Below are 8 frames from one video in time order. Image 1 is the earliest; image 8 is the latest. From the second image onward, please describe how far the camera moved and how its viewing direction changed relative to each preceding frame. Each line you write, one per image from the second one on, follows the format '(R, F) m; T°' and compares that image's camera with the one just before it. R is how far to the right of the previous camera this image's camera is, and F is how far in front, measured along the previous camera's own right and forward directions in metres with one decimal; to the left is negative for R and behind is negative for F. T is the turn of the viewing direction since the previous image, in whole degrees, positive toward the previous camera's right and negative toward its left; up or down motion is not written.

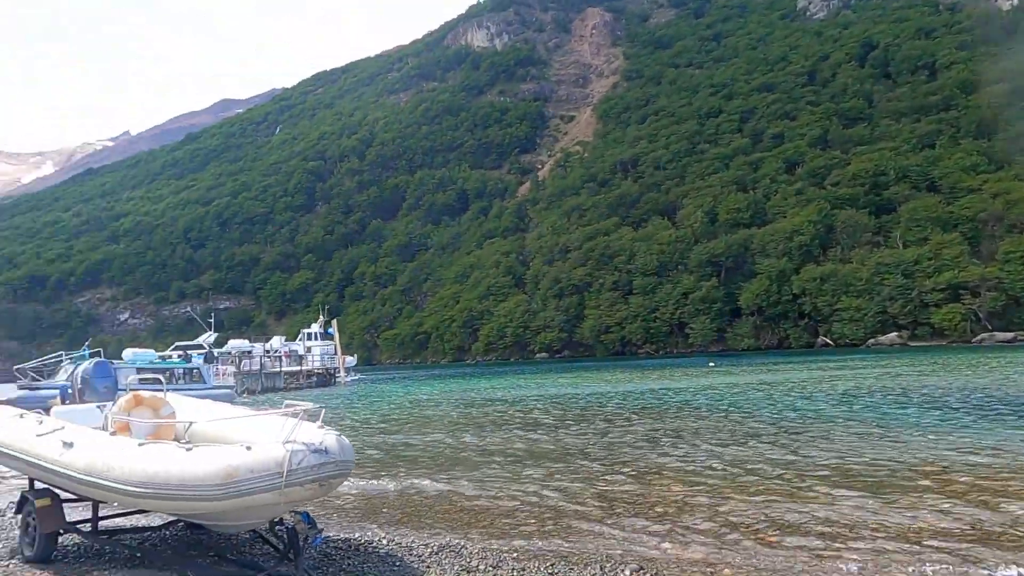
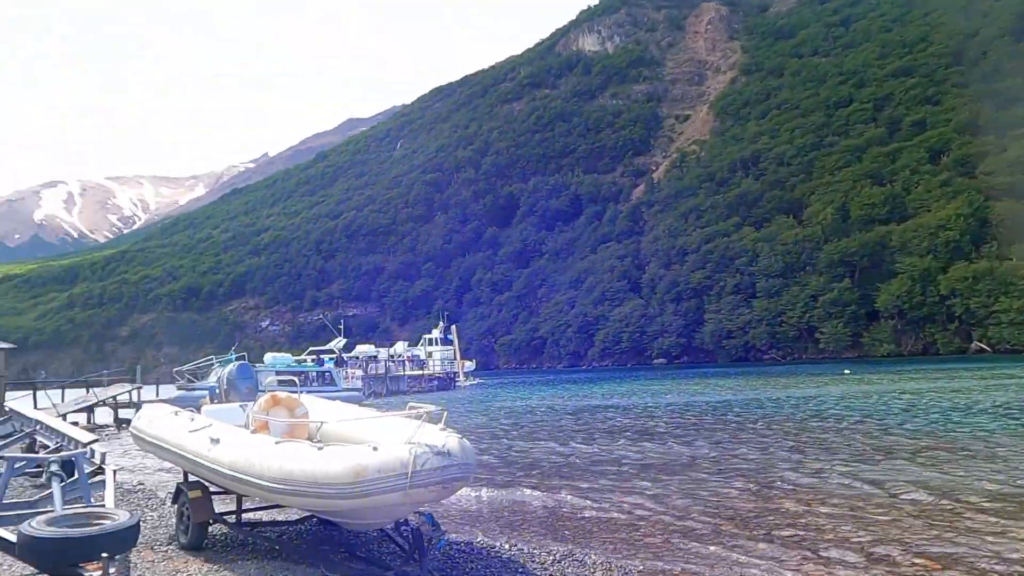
(0.0, 0.0) m; -9°
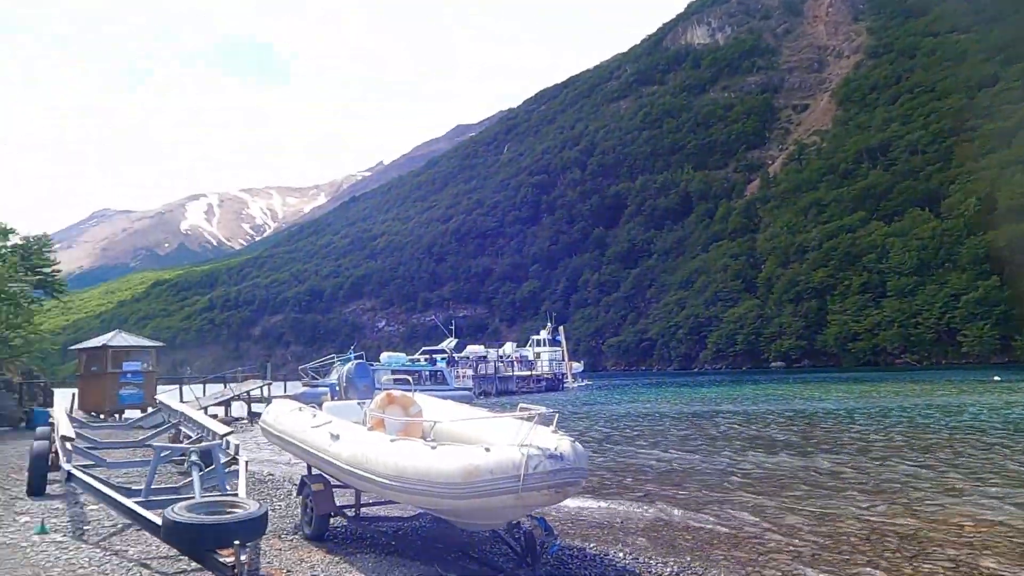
(0.0, +0.1) m; -8°
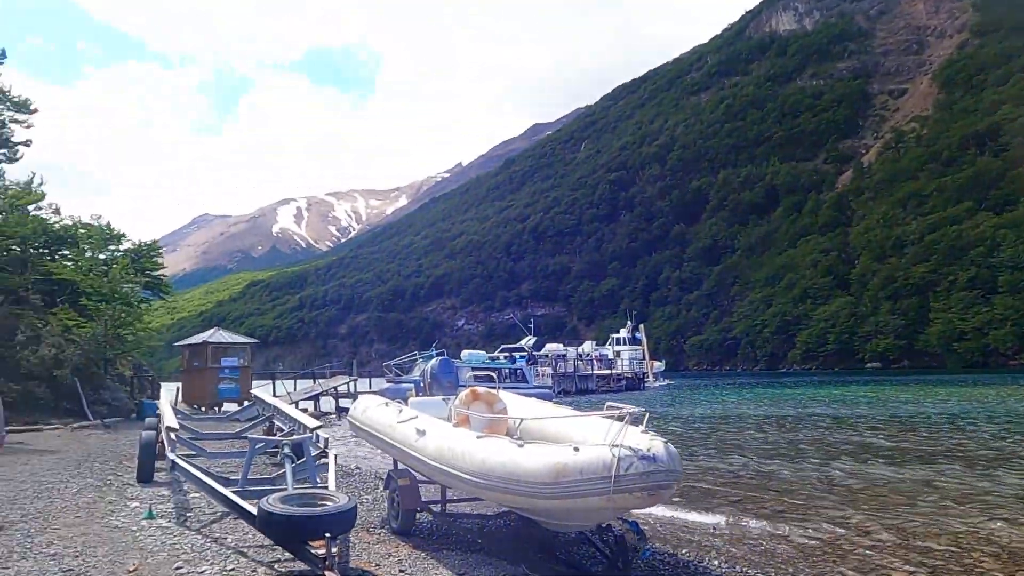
(0.0, 0.0) m; -6°
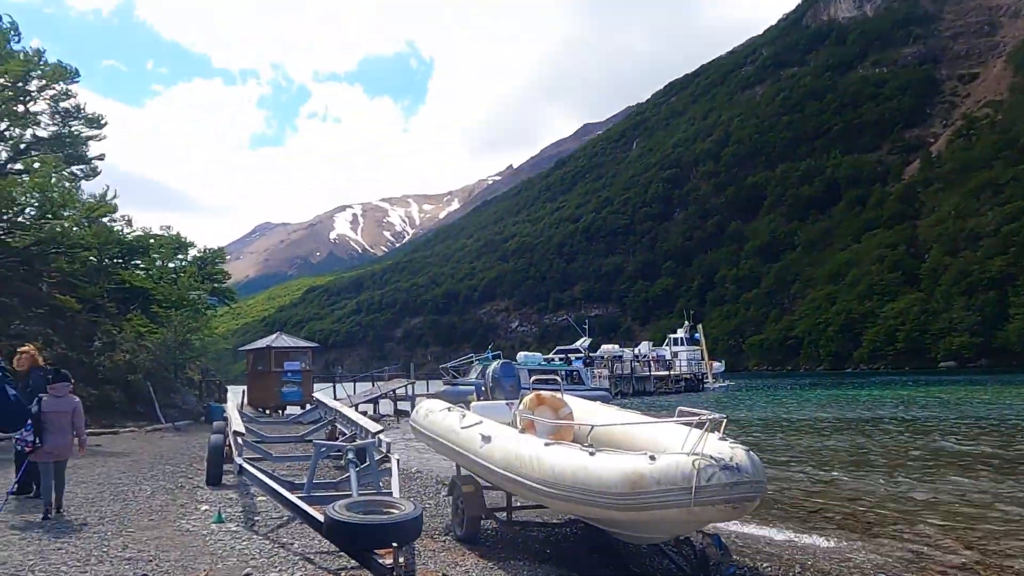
(0.0, +0.1) m; -4°
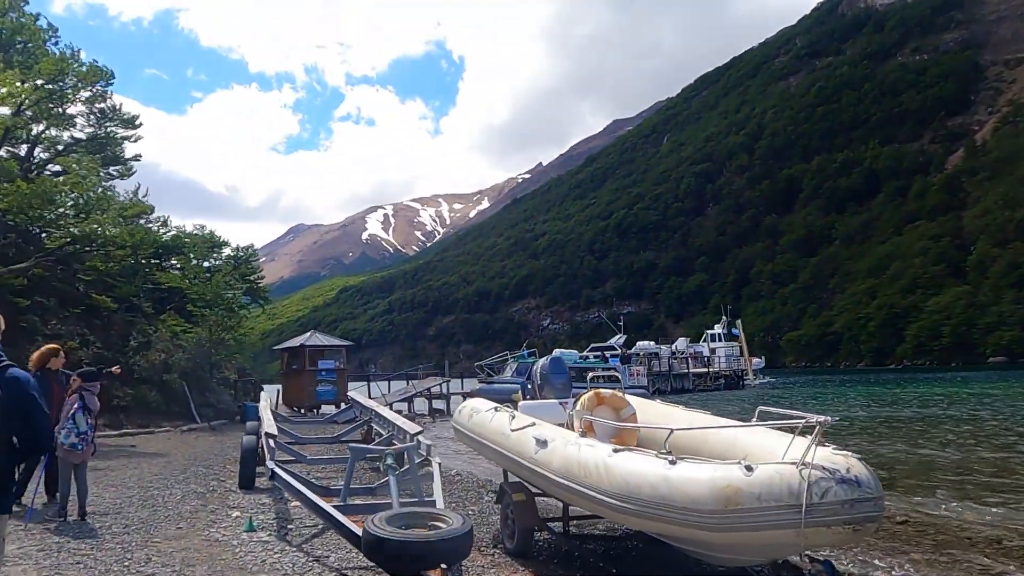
(-0.1, +0.3) m; -2°
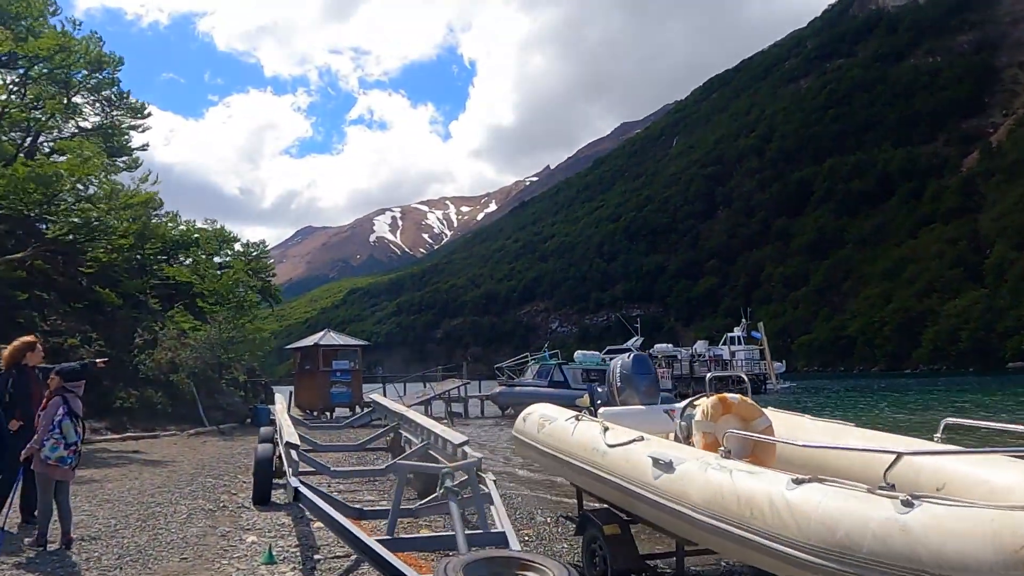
(-0.3, +0.7) m; -1°
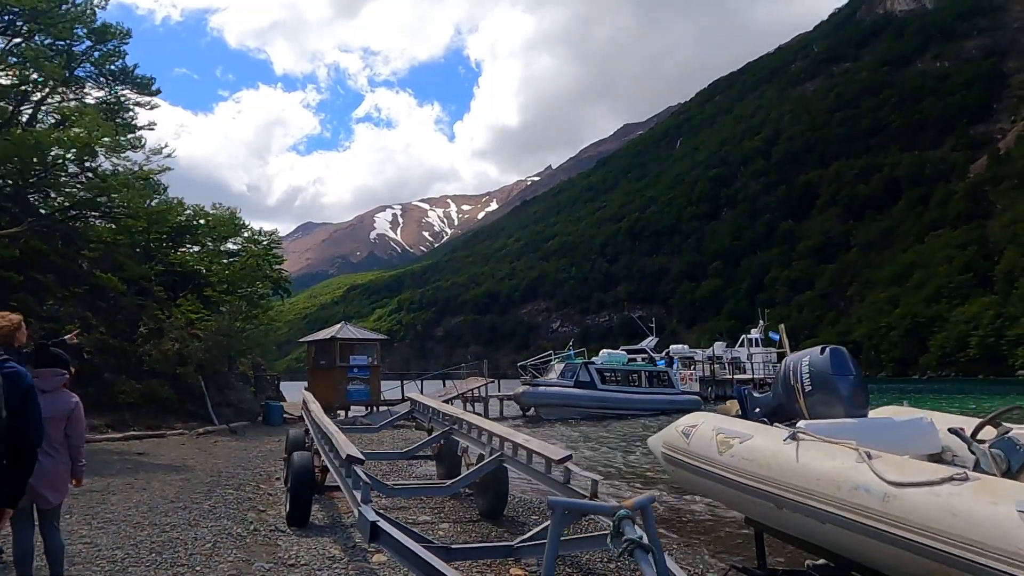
(-0.5, +0.9) m; 0°
